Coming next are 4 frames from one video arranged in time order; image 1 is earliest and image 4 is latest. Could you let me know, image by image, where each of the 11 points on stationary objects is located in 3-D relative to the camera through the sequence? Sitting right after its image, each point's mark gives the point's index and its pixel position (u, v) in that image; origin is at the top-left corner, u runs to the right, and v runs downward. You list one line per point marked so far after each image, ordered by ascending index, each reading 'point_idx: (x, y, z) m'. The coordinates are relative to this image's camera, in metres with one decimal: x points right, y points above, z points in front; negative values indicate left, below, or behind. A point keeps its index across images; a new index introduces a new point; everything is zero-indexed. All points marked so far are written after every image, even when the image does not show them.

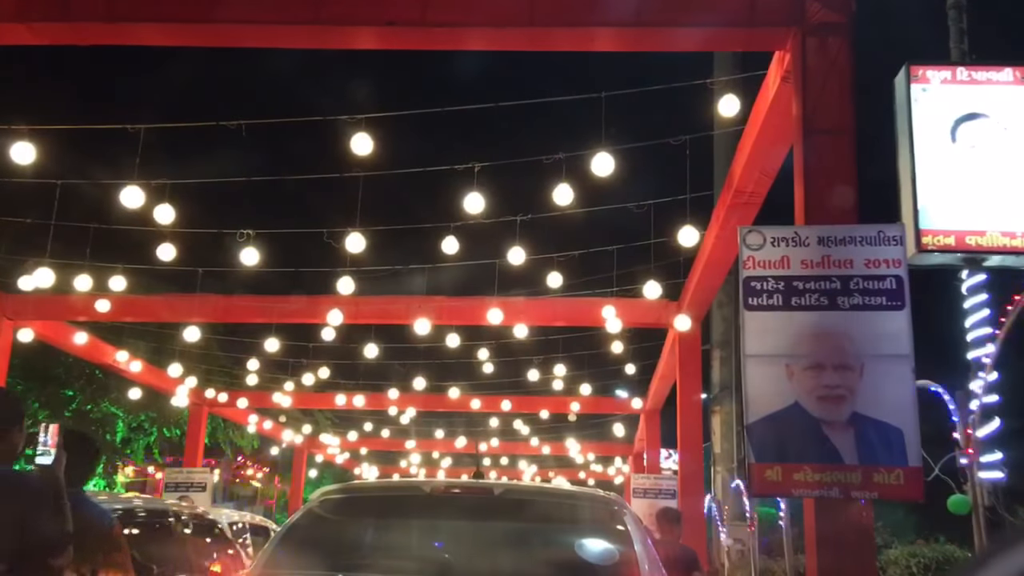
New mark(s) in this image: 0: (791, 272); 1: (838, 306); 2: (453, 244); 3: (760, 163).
0: (+1.5, +0.1, +6.0) m
1: (+1.8, -0.1, +5.8) m
2: (-0.6, +0.4, +10.2) m
3: (+1.9, +0.9, +8.4) m
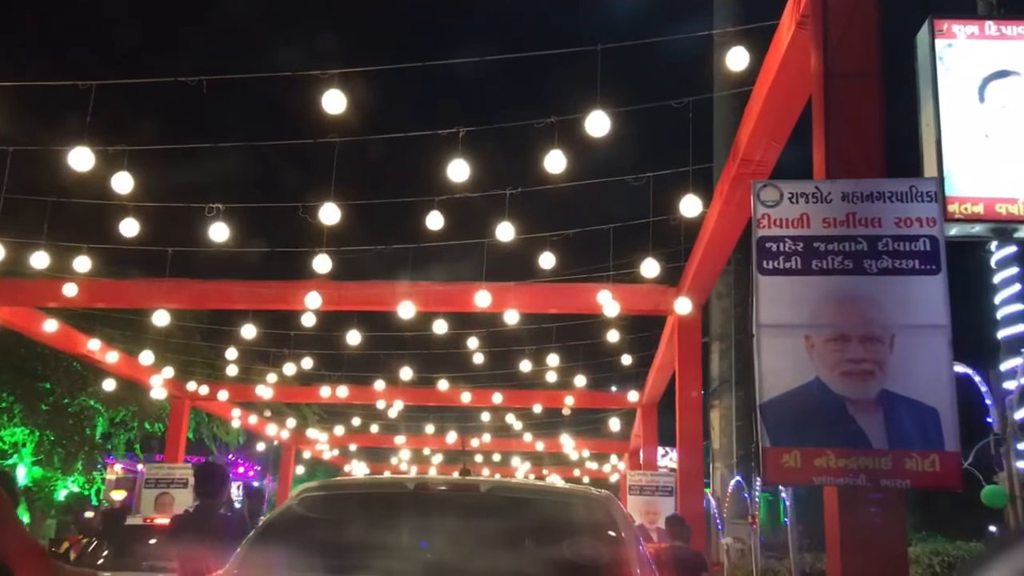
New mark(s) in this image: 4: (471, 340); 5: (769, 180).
0: (+1.5, +0.3, +5.3) m
1: (+1.7, +0.1, +5.2) m
2: (-0.6, +0.6, +9.5) m
3: (+1.8, +1.1, +7.7) m
4: (-0.5, -0.7, +14.5) m
5: (+1.3, +0.5, +5.4) m
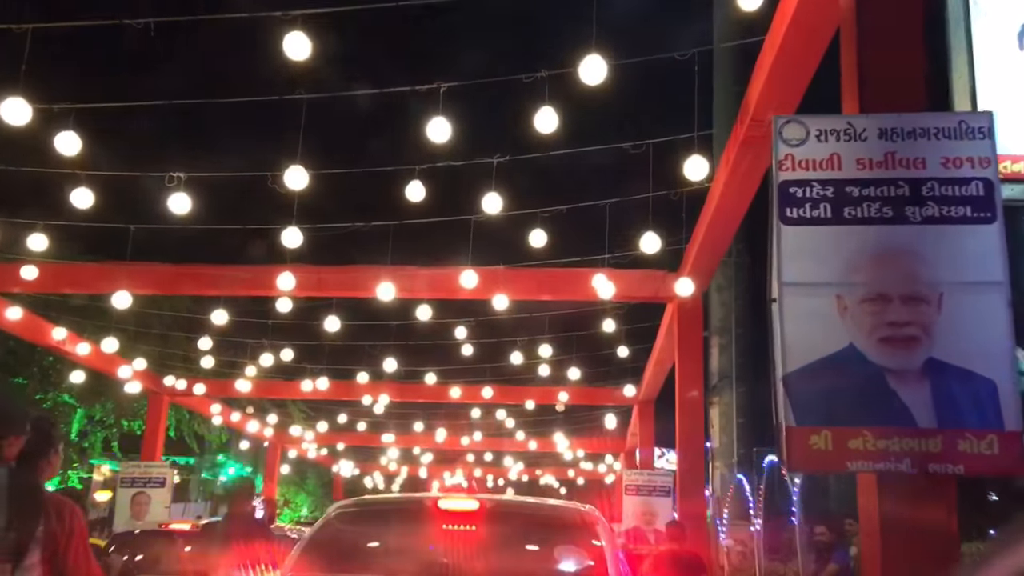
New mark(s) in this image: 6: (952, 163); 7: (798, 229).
0: (+1.4, +0.5, +4.5) m
1: (+1.6, +0.3, +4.4) m
2: (-0.7, +0.8, +8.7) m
3: (+1.7, +1.3, +6.9) m
4: (-0.7, -0.5, +13.7) m
5: (+1.2, +0.7, +4.6) m
6: (+1.8, +0.5, +4.4) m
7: (+1.2, +0.2, +4.4) m
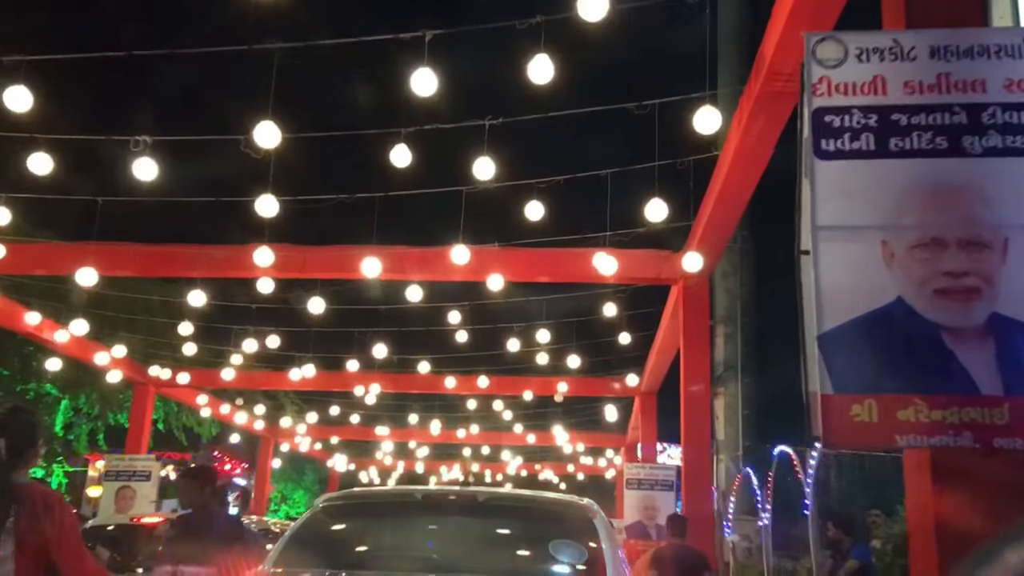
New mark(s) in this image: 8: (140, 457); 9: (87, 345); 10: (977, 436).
0: (+1.3, +0.7, +3.8) m
1: (+1.5, +0.5, +3.7) m
2: (-0.8, +1.0, +8.0) m
3: (+1.7, +1.5, +6.2) m
4: (-0.7, -0.3, +13.1) m
5: (+1.2, +0.9, +4.0) m
6: (+1.7, +0.7, +3.8) m
7: (+1.1, +0.4, +3.8) m
8: (-6.4, -2.9, +18.8) m
9: (-6.0, -0.8, +15.3) m
10: (+1.5, -0.5, +3.5) m
